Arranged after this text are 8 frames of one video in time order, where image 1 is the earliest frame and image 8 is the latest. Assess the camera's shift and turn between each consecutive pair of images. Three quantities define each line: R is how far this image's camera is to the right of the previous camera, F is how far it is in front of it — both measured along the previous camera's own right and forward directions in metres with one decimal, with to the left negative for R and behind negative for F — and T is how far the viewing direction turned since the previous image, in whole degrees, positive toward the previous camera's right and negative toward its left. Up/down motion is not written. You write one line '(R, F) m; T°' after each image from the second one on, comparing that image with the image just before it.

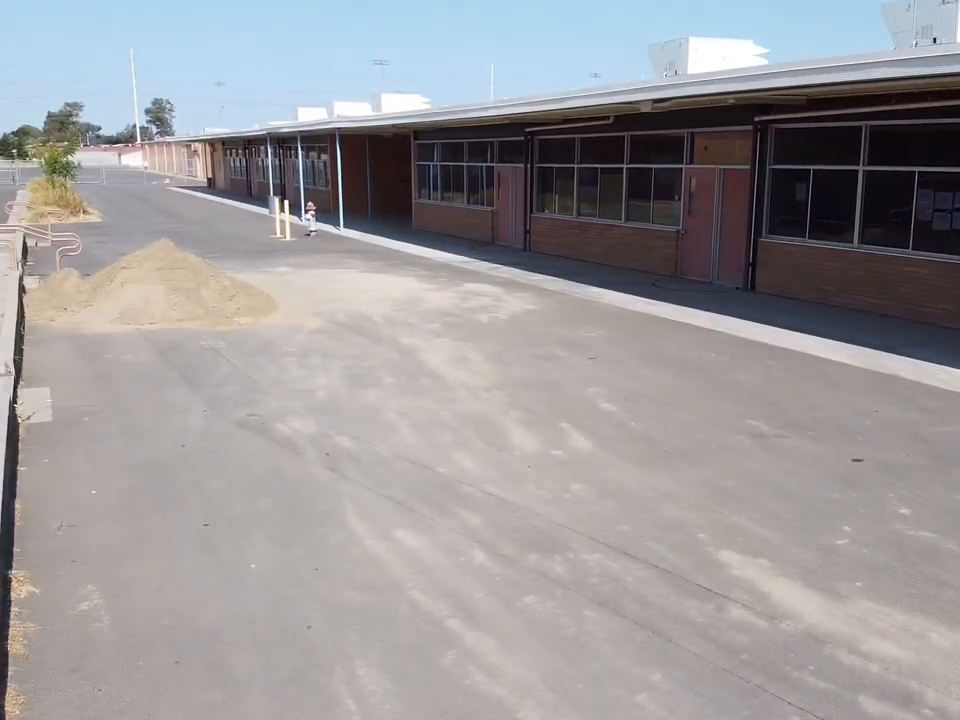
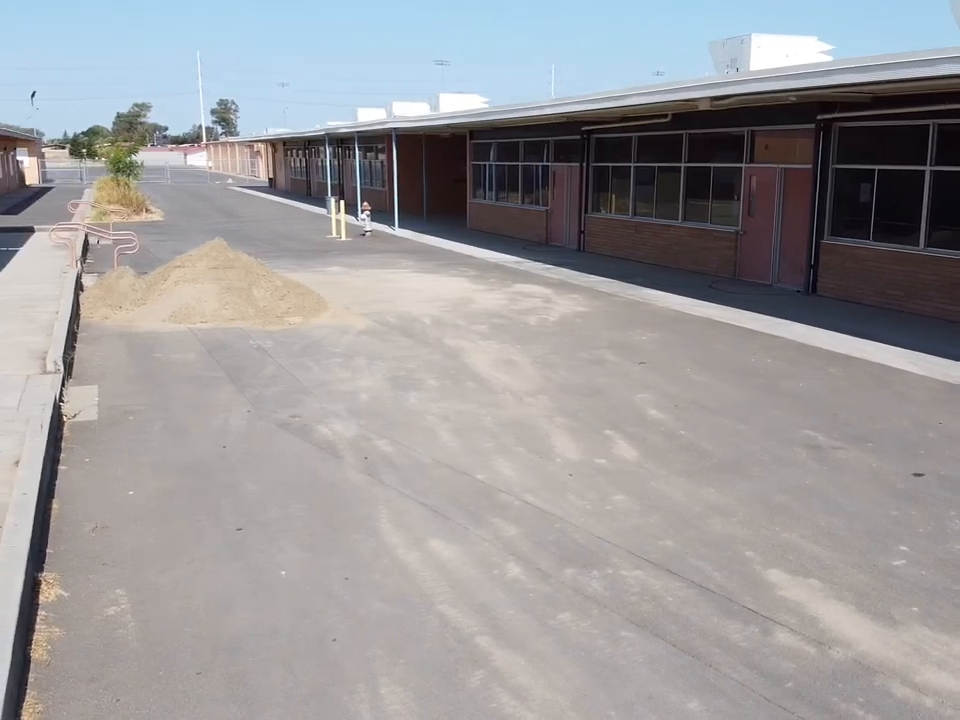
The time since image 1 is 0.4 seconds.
(+0.1, +0.2) m; -3°
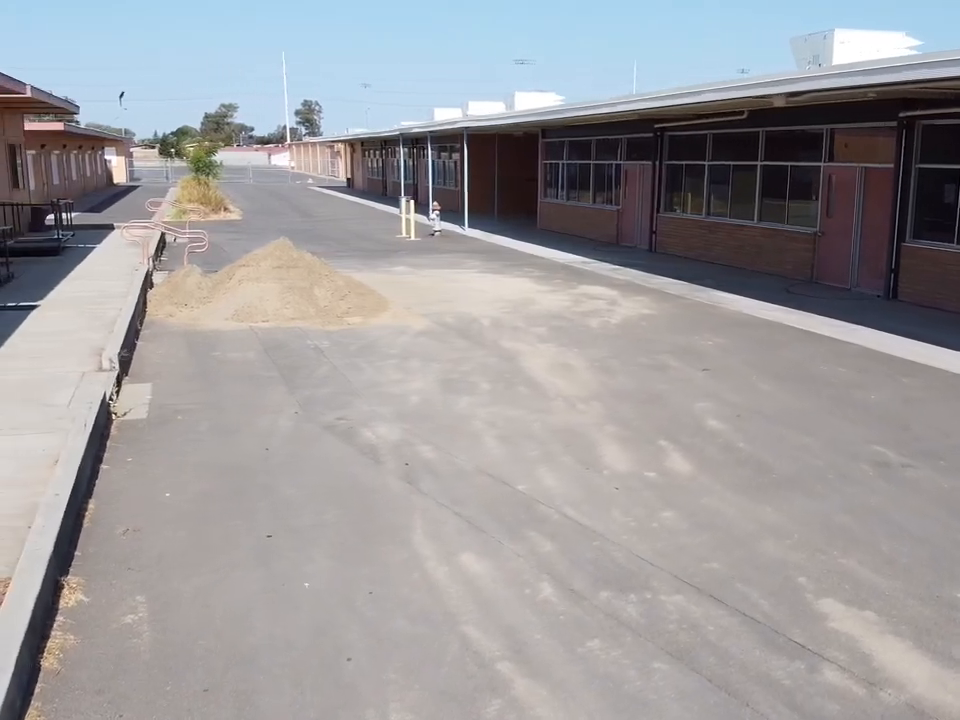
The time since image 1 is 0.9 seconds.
(+0.2, +0.2) m; -5°
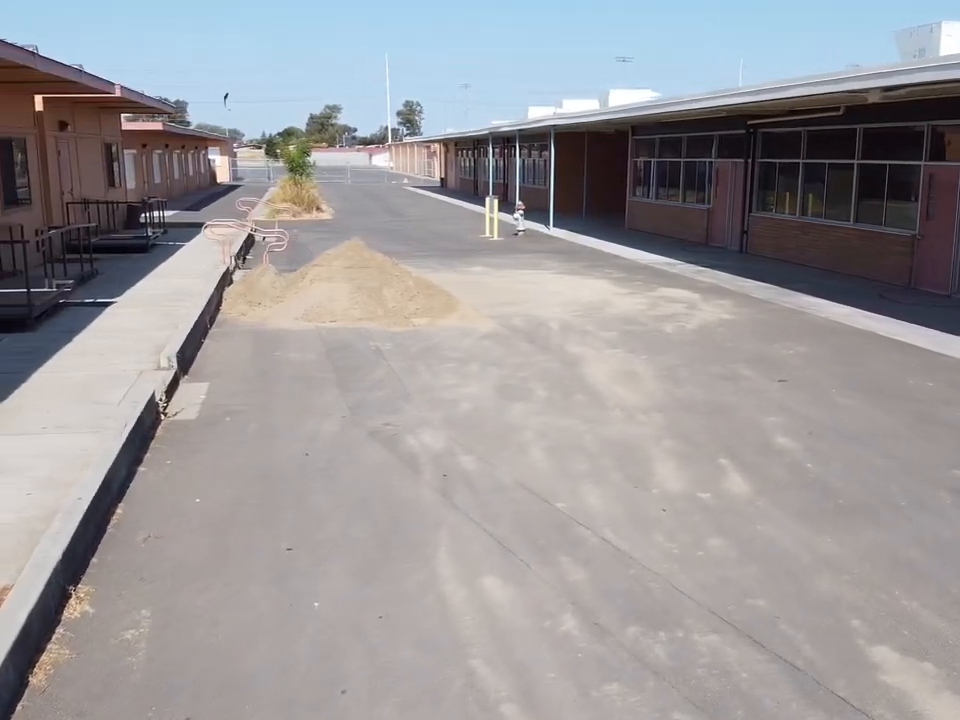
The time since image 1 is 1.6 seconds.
(+0.3, +0.4) m; -6°
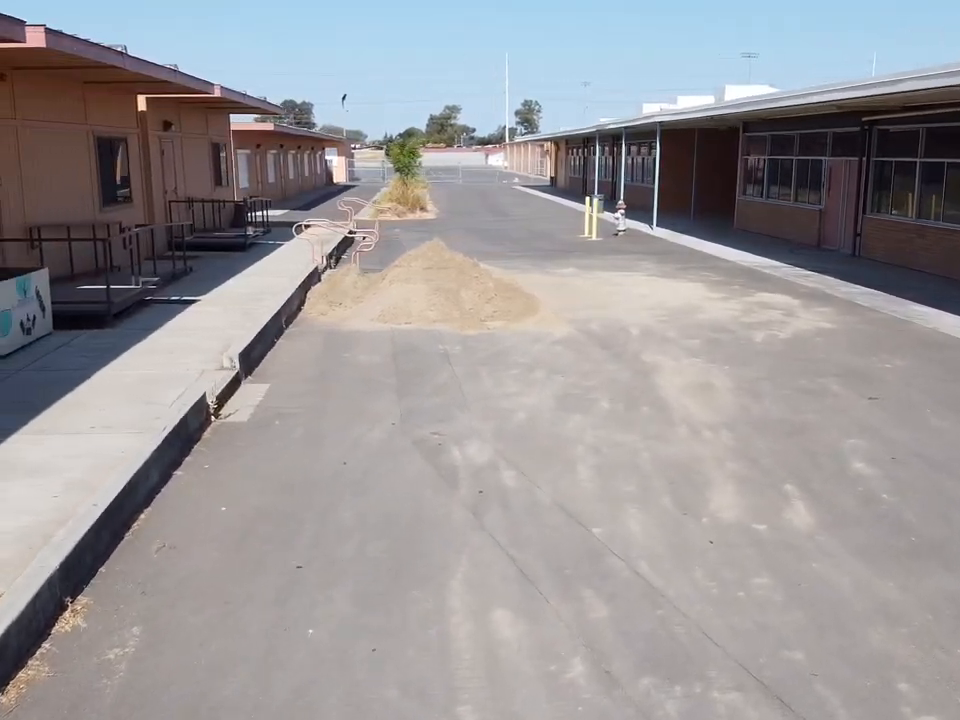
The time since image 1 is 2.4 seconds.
(+0.5, +0.4) m; -7°
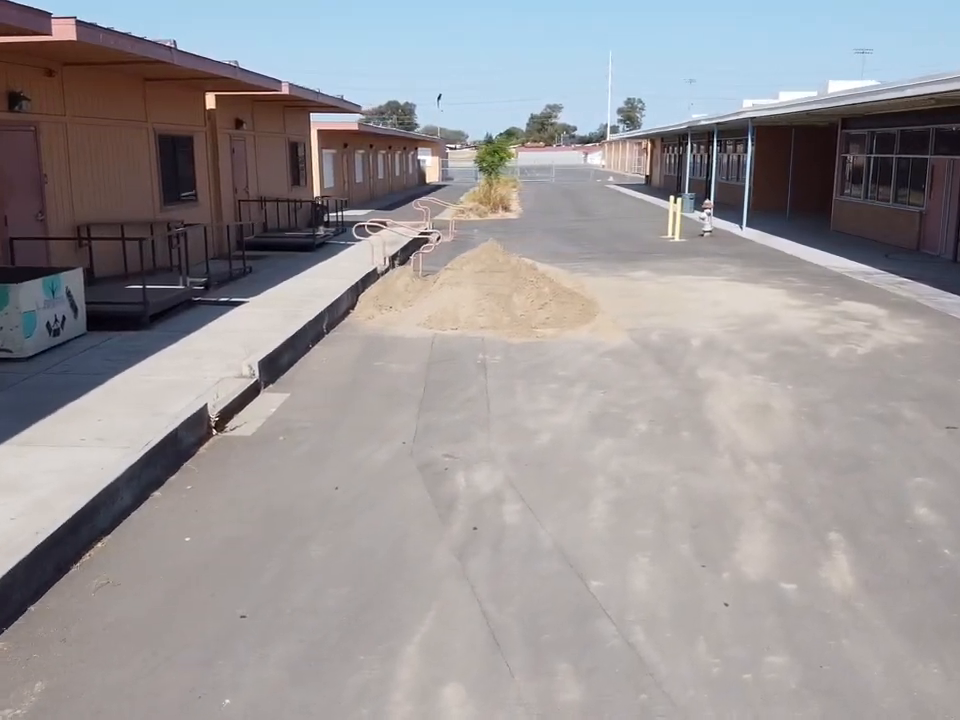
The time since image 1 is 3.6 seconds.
(+0.6, +0.7) m; -6°
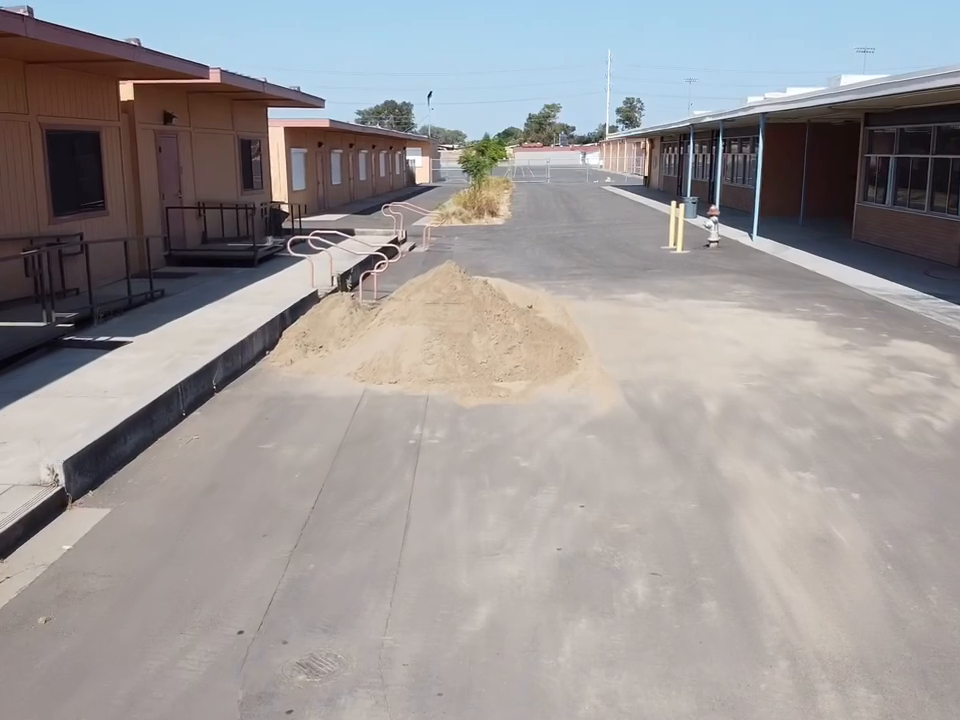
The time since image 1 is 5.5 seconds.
(+0.5, +2.9) m; 0°
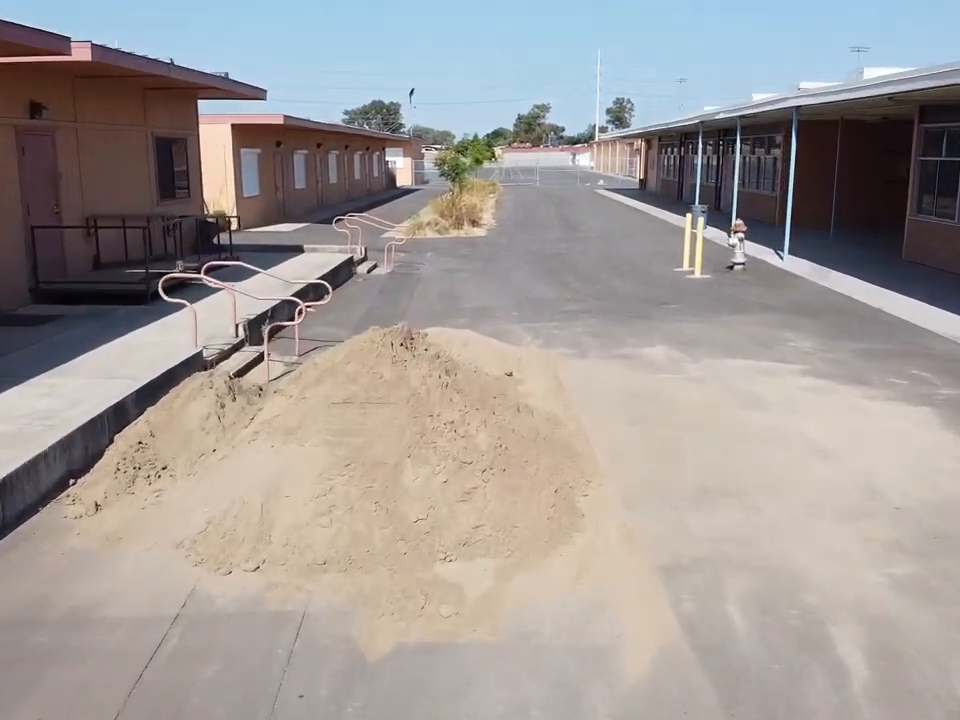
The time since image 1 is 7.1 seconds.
(+0.3, +4.0) m; +1°
